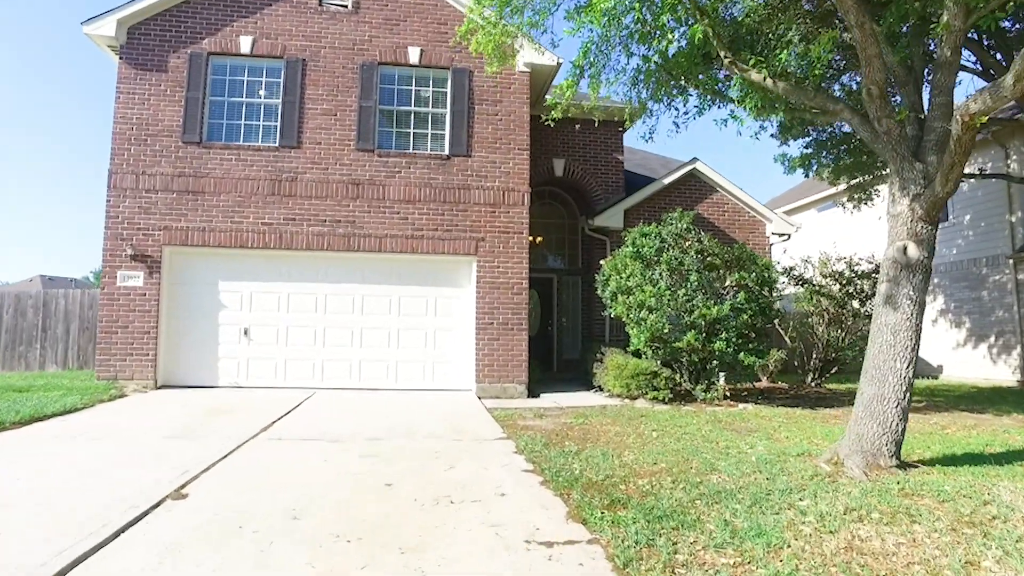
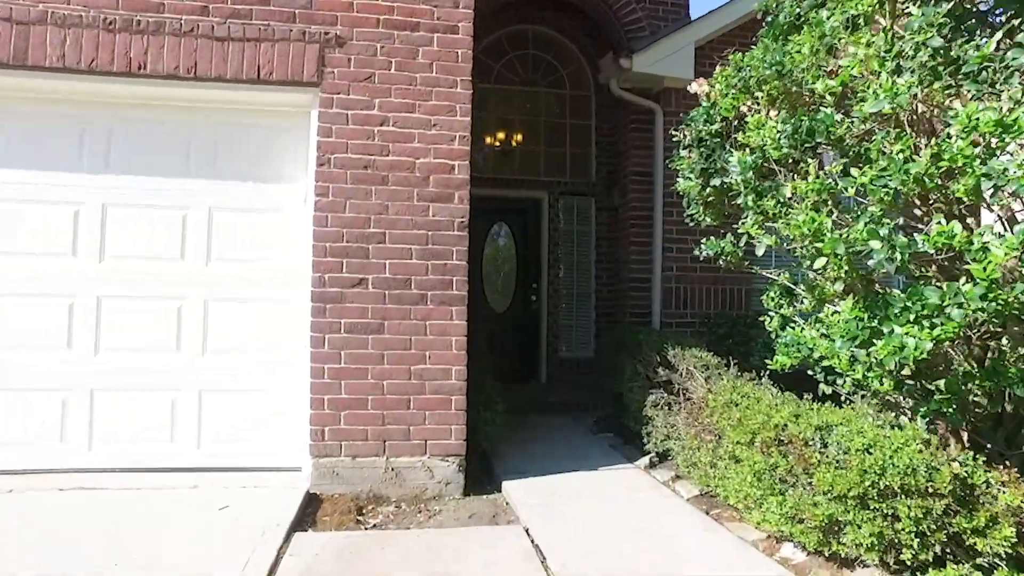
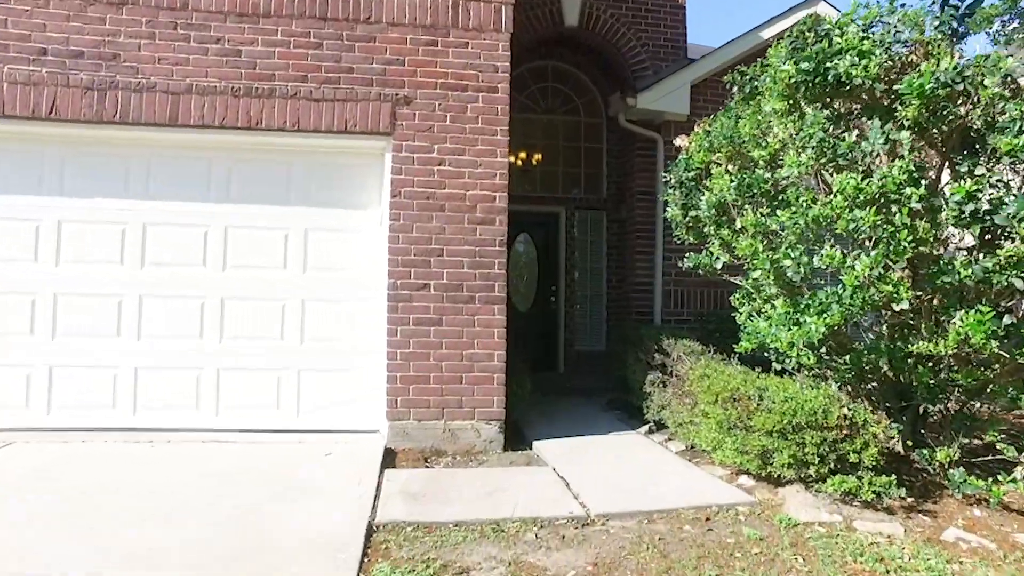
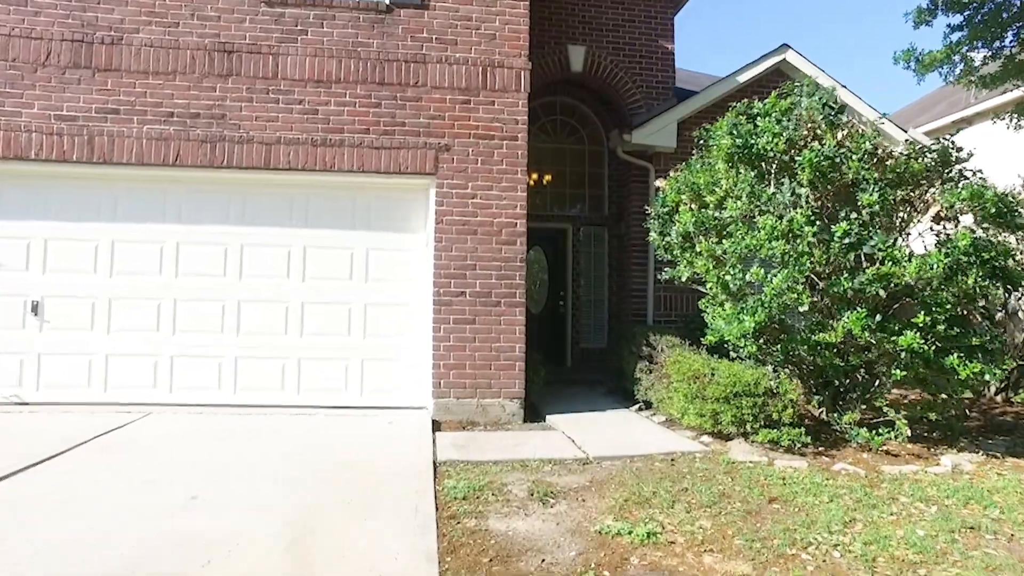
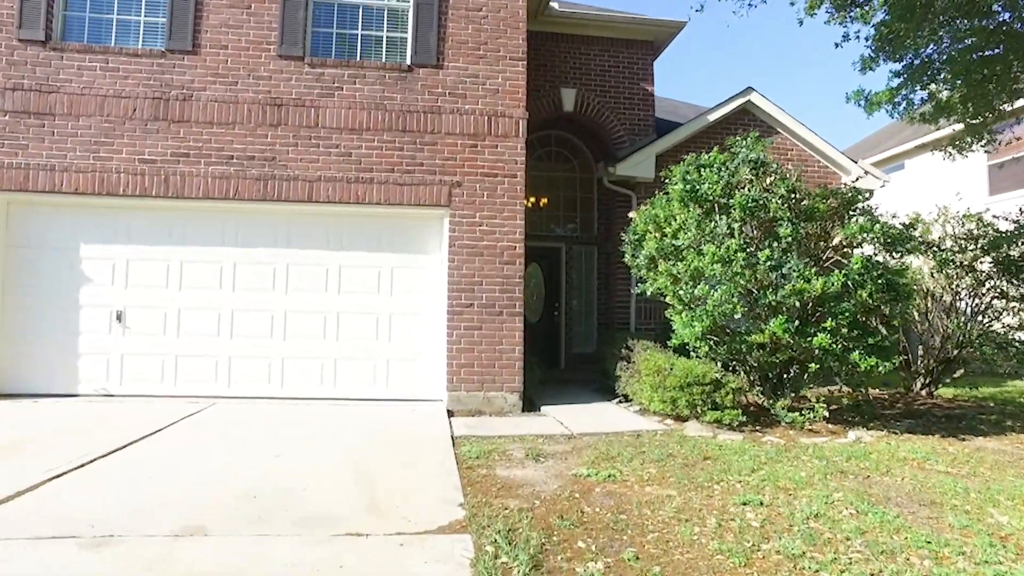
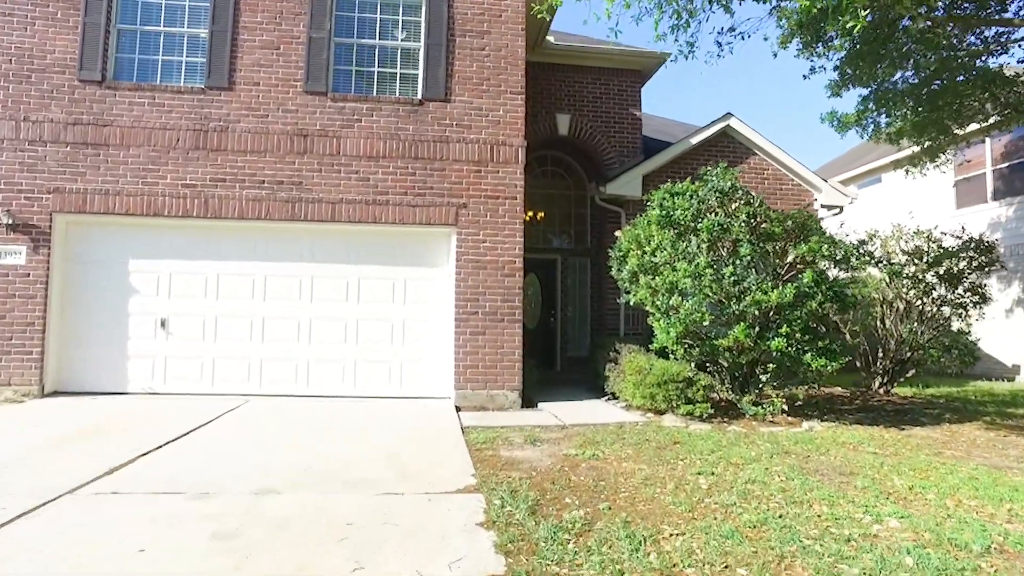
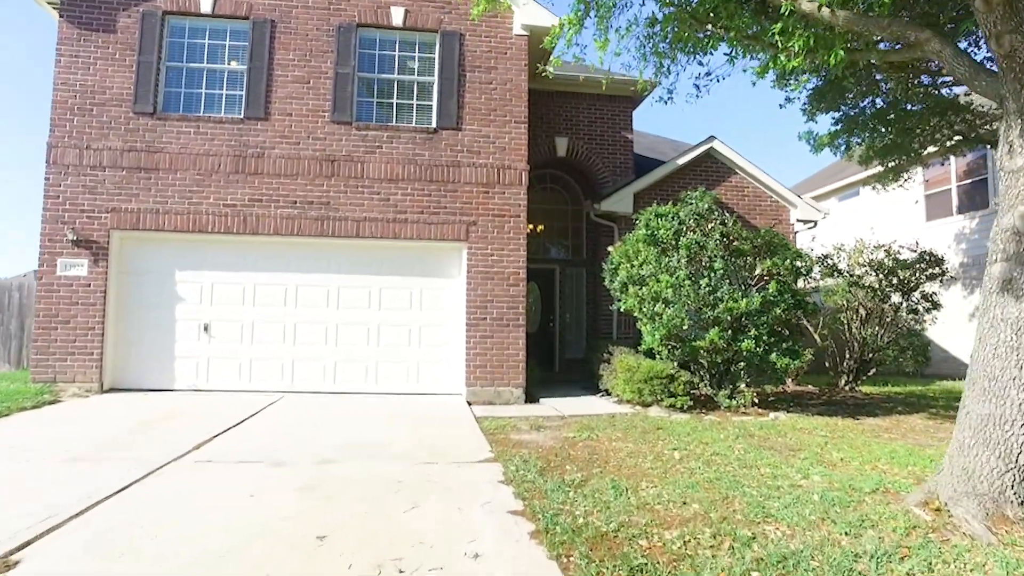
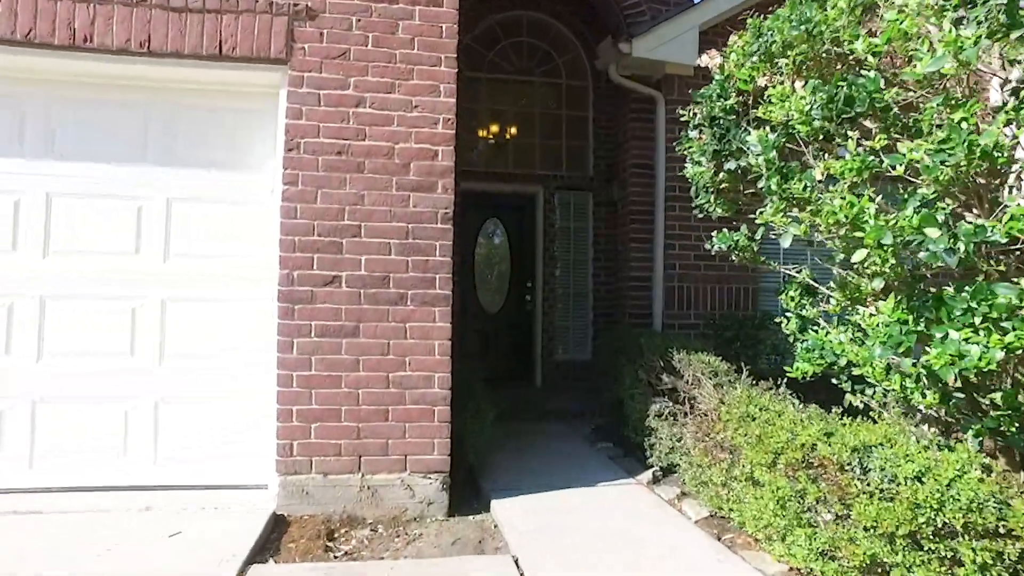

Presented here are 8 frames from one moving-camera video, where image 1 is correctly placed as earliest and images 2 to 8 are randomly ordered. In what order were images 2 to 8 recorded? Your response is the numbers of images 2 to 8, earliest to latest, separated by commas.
7, 6, 5, 4, 3, 2, 8
